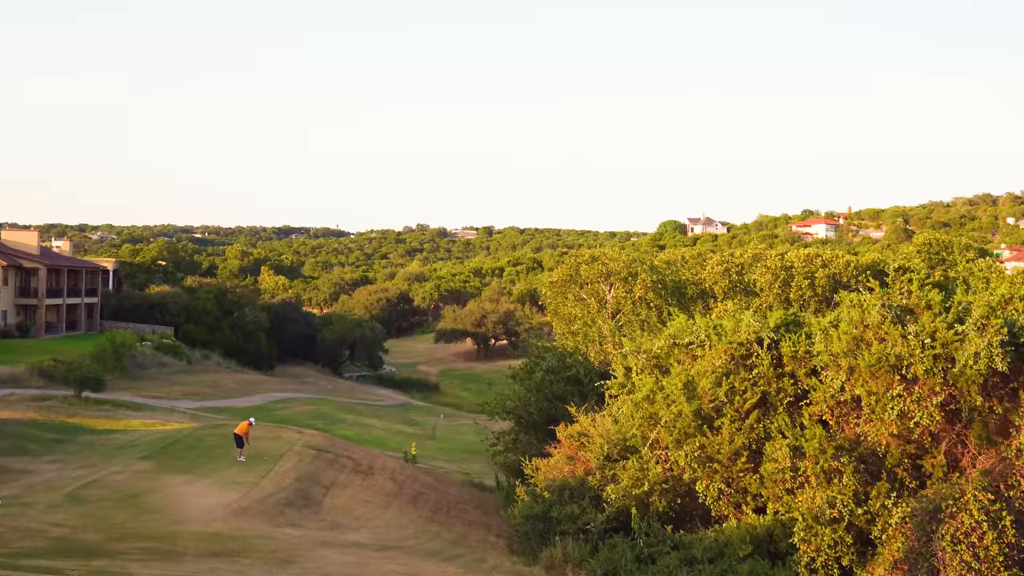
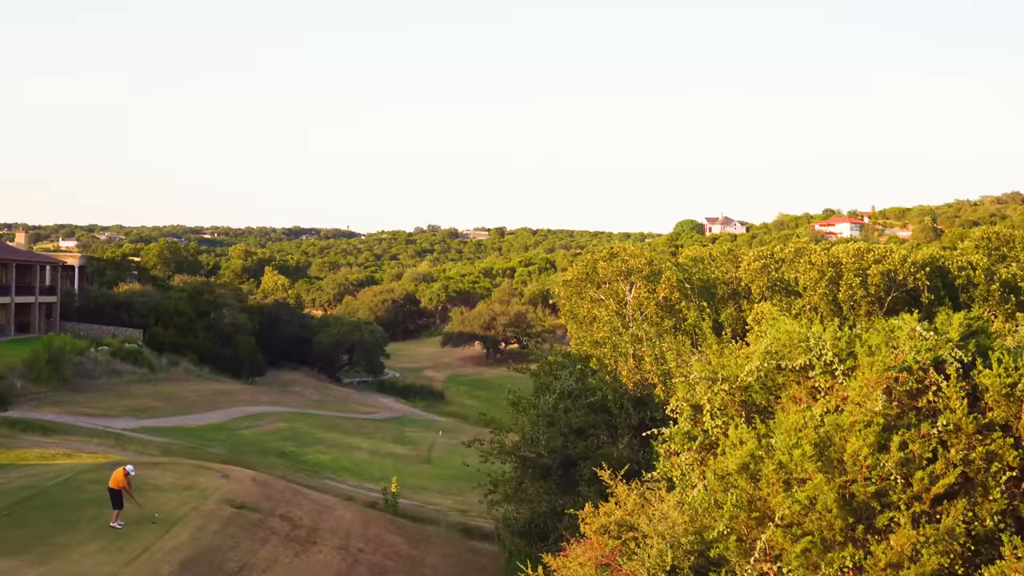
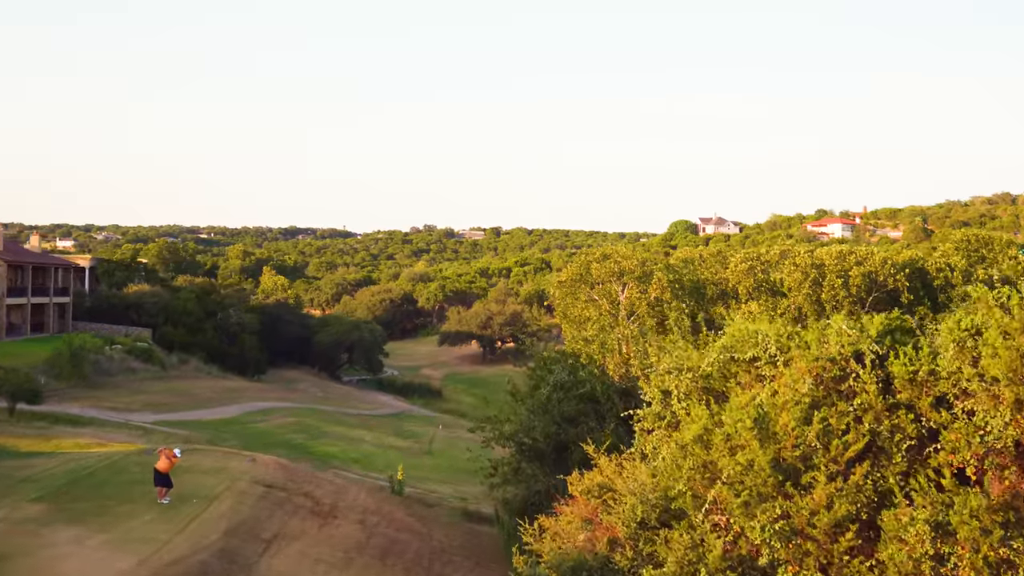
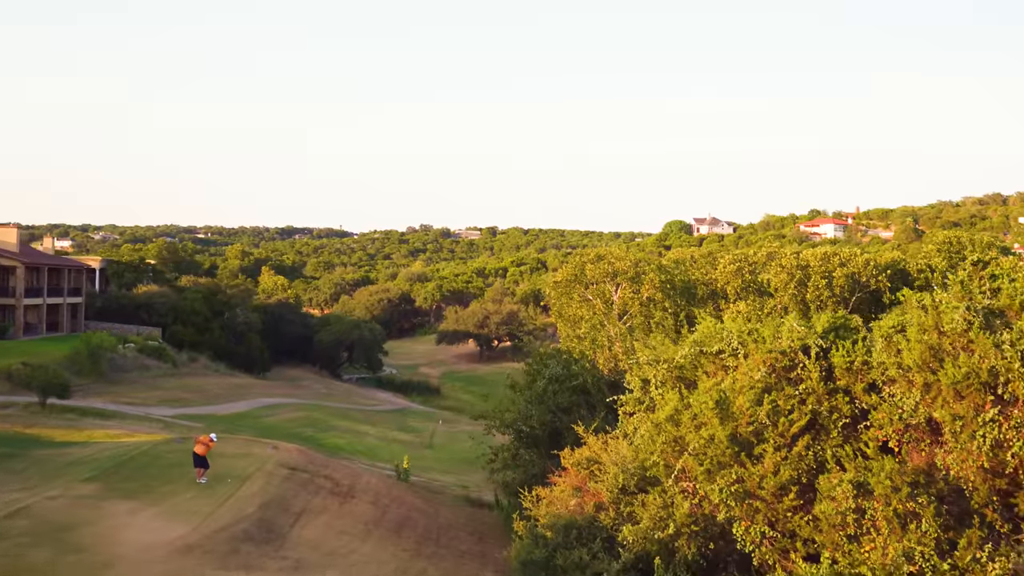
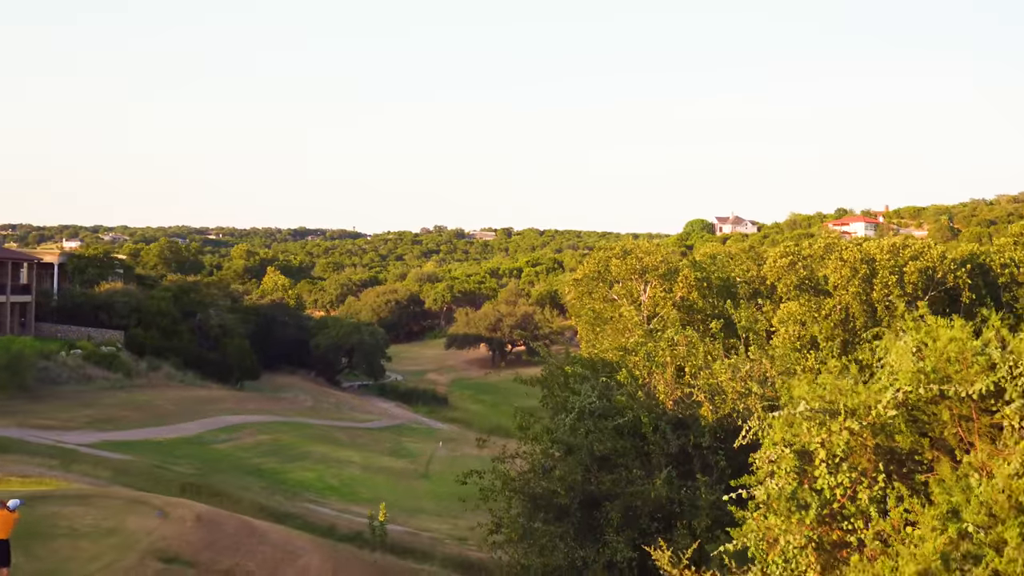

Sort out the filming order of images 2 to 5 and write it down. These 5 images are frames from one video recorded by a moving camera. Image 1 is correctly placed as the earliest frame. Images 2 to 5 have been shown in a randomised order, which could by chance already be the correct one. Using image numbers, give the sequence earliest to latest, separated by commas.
4, 3, 2, 5
